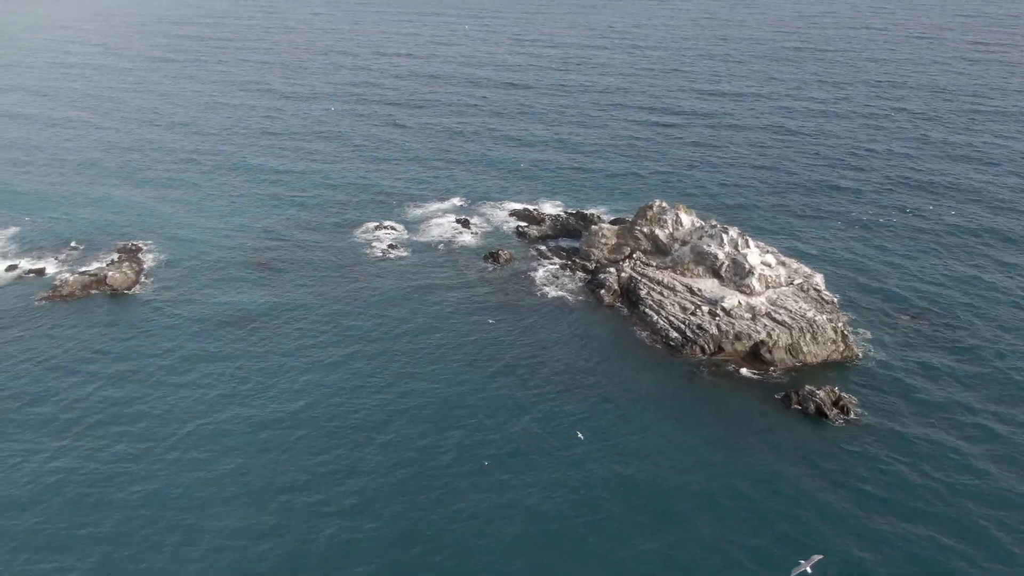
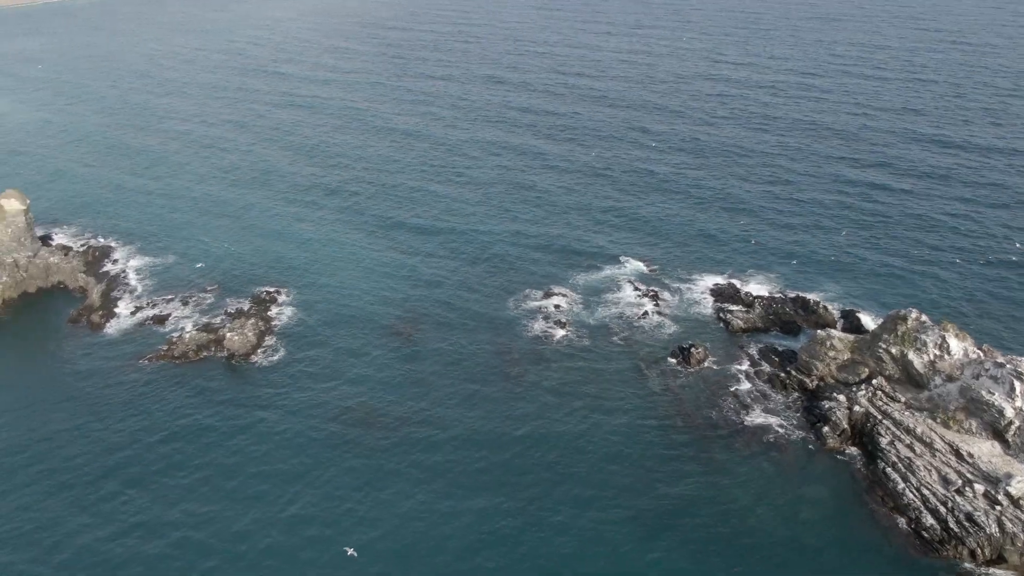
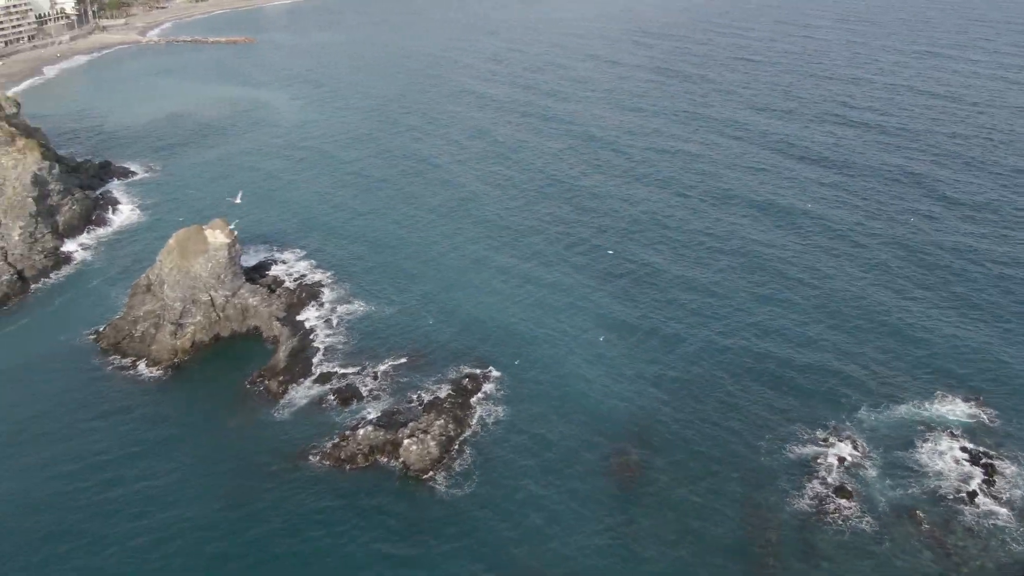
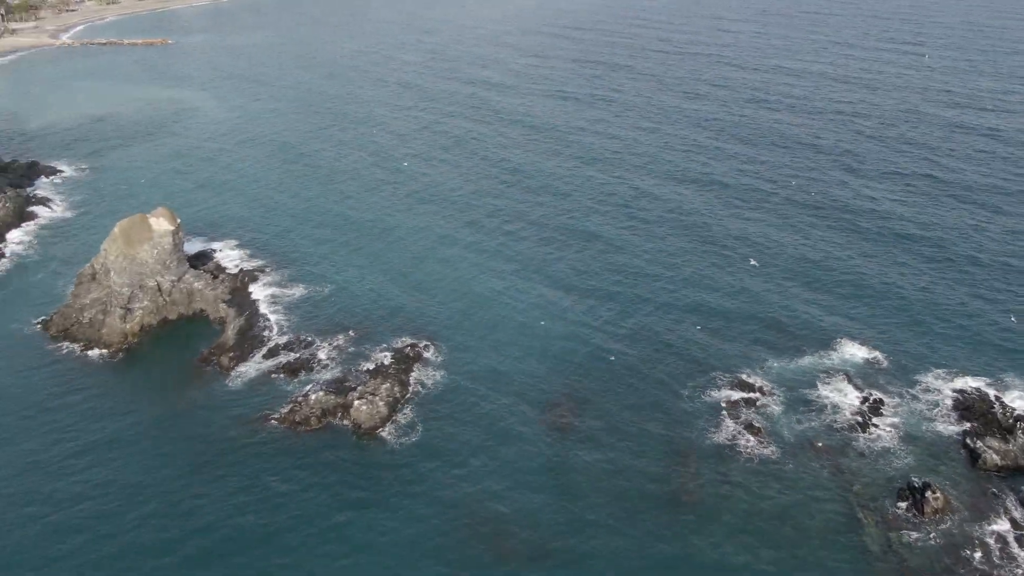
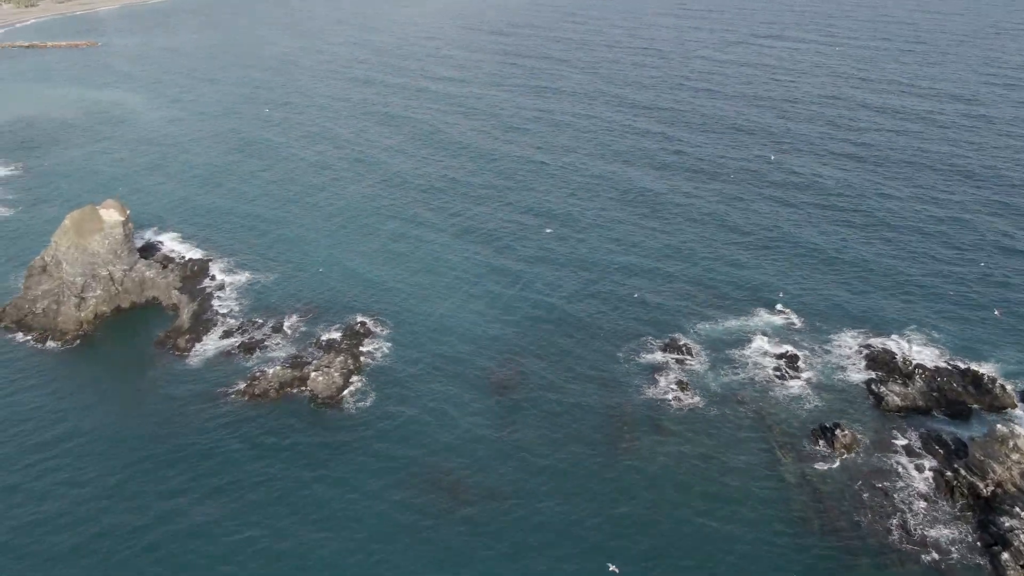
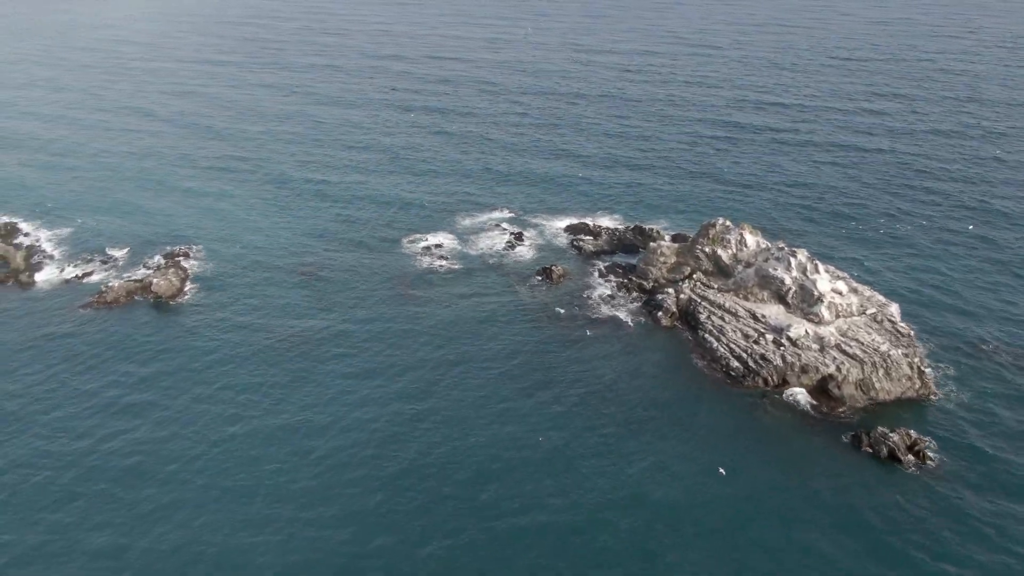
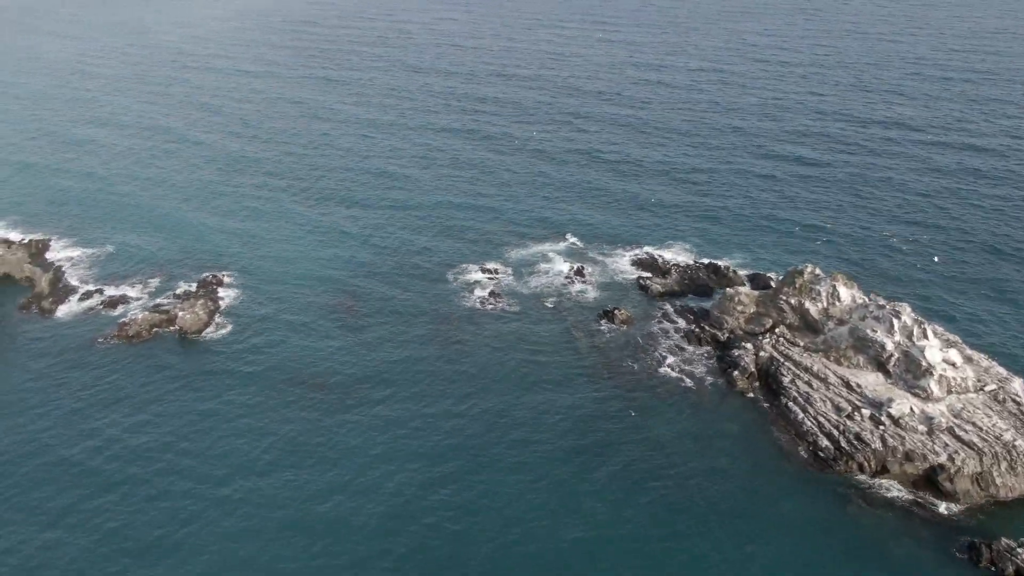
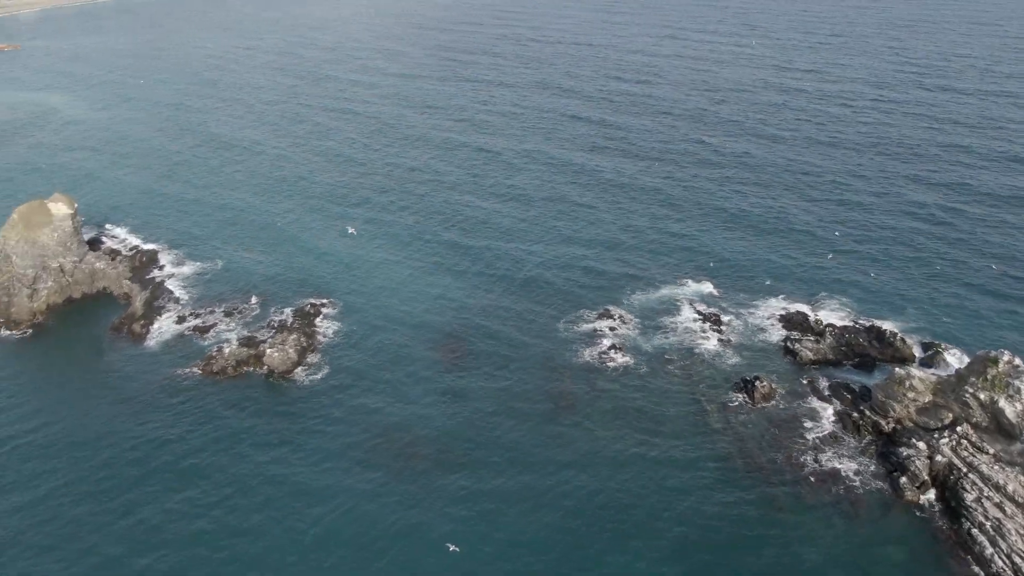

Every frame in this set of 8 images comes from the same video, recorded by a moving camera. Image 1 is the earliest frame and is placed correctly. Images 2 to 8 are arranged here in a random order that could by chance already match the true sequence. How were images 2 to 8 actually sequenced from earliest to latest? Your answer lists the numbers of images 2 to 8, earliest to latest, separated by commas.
6, 7, 2, 8, 5, 4, 3
